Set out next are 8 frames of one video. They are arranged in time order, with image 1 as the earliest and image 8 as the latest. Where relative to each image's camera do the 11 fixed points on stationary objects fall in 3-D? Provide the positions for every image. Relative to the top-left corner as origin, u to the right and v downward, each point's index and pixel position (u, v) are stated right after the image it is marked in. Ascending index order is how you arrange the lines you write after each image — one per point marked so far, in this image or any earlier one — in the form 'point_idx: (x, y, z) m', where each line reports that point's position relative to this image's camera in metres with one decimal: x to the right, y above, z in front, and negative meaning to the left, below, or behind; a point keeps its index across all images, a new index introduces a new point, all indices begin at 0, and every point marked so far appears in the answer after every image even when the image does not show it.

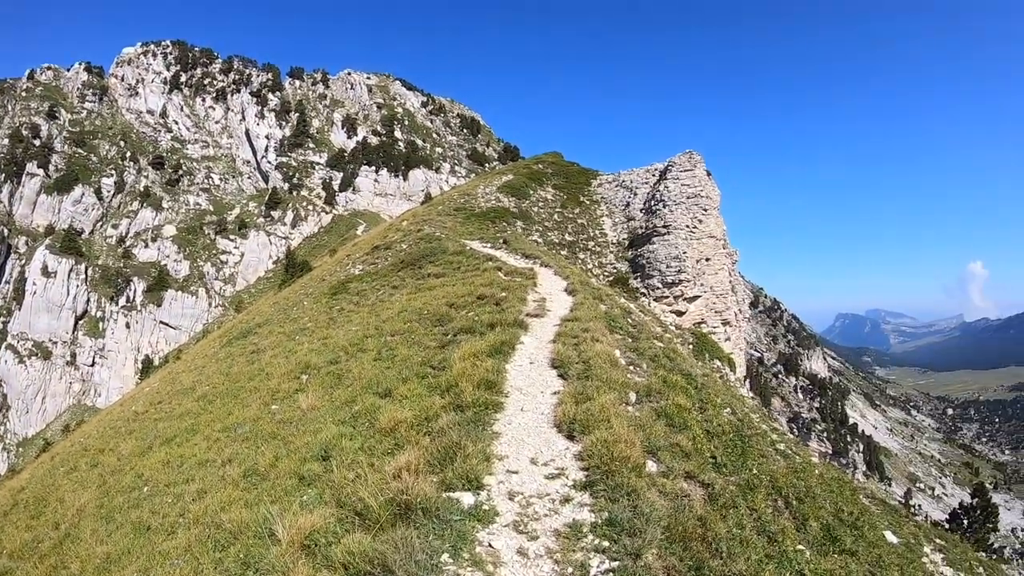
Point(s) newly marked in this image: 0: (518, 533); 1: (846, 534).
0: (+0.1, -2.5, +10.5) m
1: (+5.9, -4.1, +17.6) m
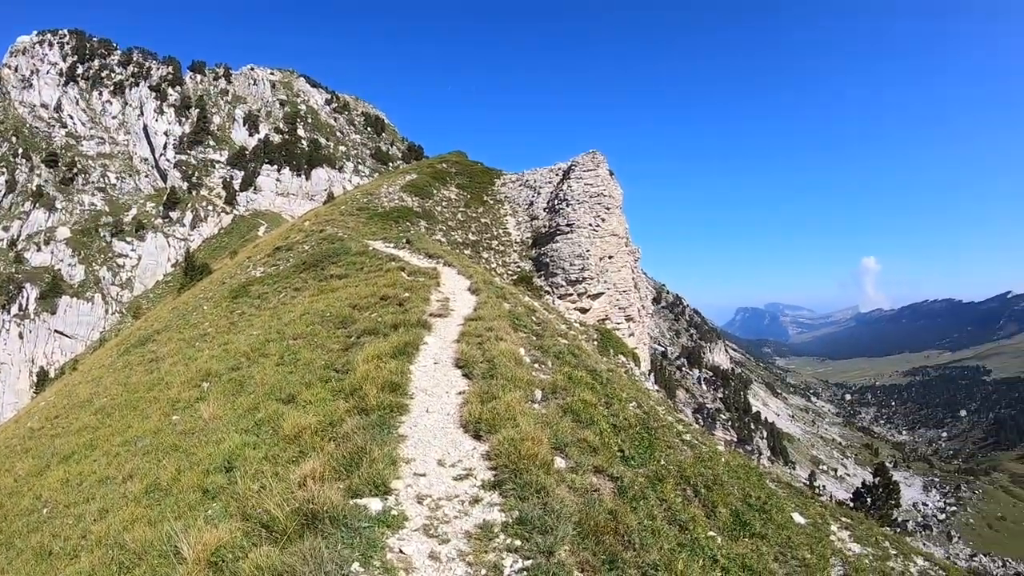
0: (-0.8, -2.5, +10.3) m
1: (+4.3, -4.0, +17.8) m
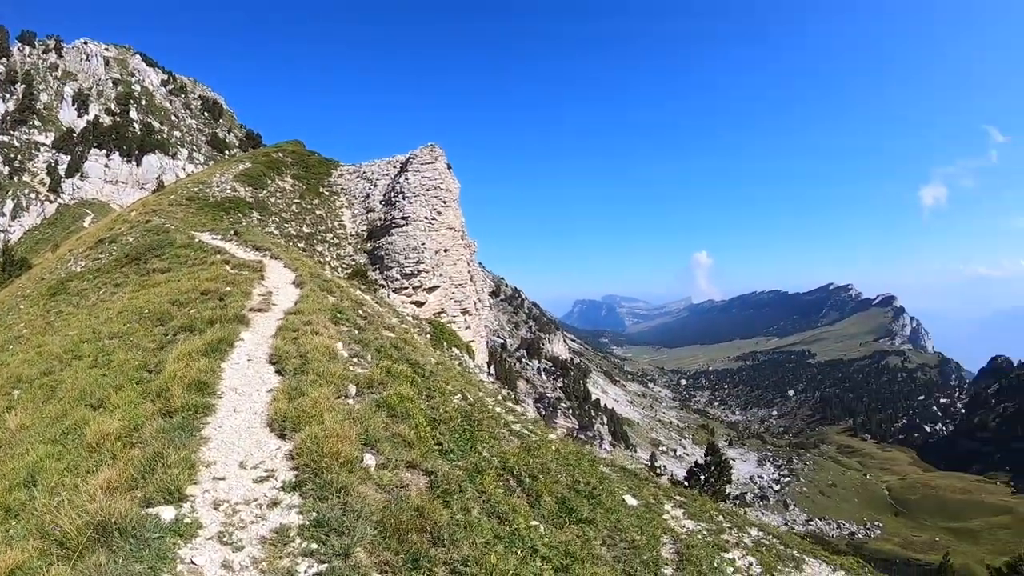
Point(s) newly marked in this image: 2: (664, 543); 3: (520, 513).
0: (-2.7, -2.4, +9.5) m
1: (+1.2, -3.7, +17.7) m
2: (+2.8, -4.5, +18.7) m
3: (+0.1, -3.2, +14.9) m
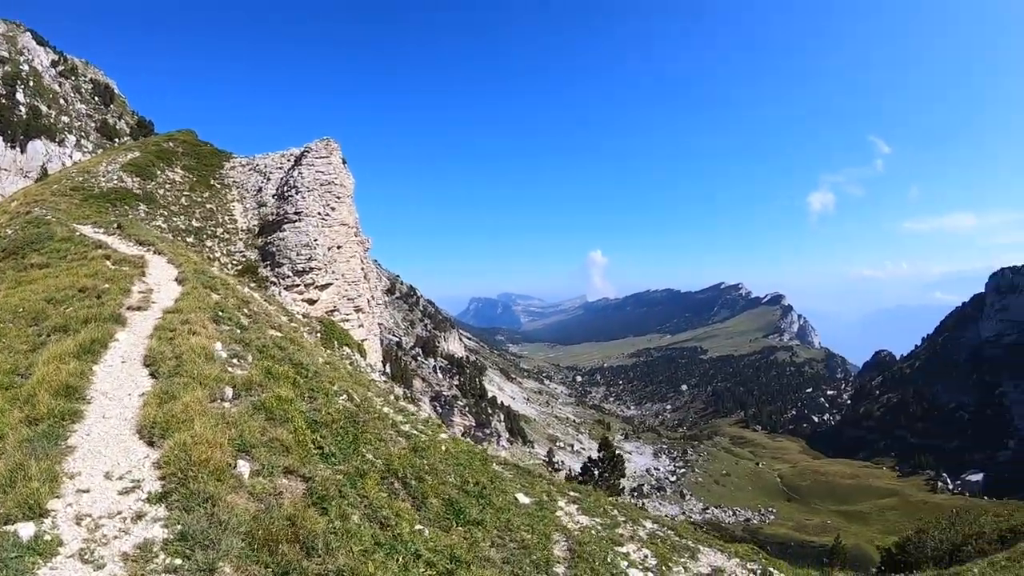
0: (-3.9, -2.4, +8.9) m
1: (-0.8, -3.7, +17.5) m
2: (+0.7, -4.5, +18.6) m
3: (-1.5, -3.3, +14.5) m
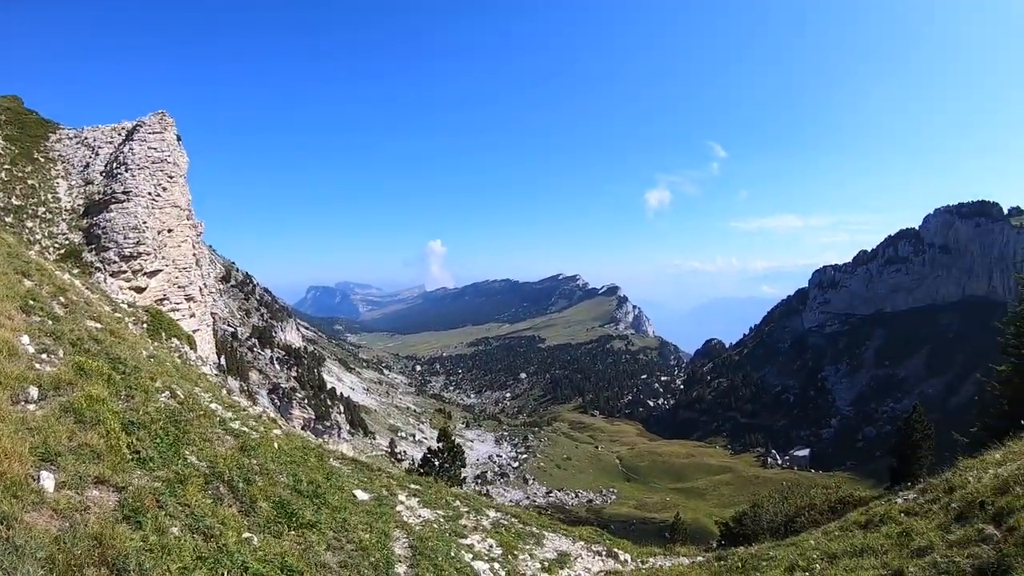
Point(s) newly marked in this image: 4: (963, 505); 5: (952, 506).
0: (-5.2, -2.4, +7.6) m
1: (-3.5, -3.6, +16.6) m
2: (-2.2, -4.4, +18.0) m
3: (-3.8, -3.2, +13.6) m
4: (+7.2, -3.6, +16.2) m
5: (+7.4, -3.8, +17.1) m
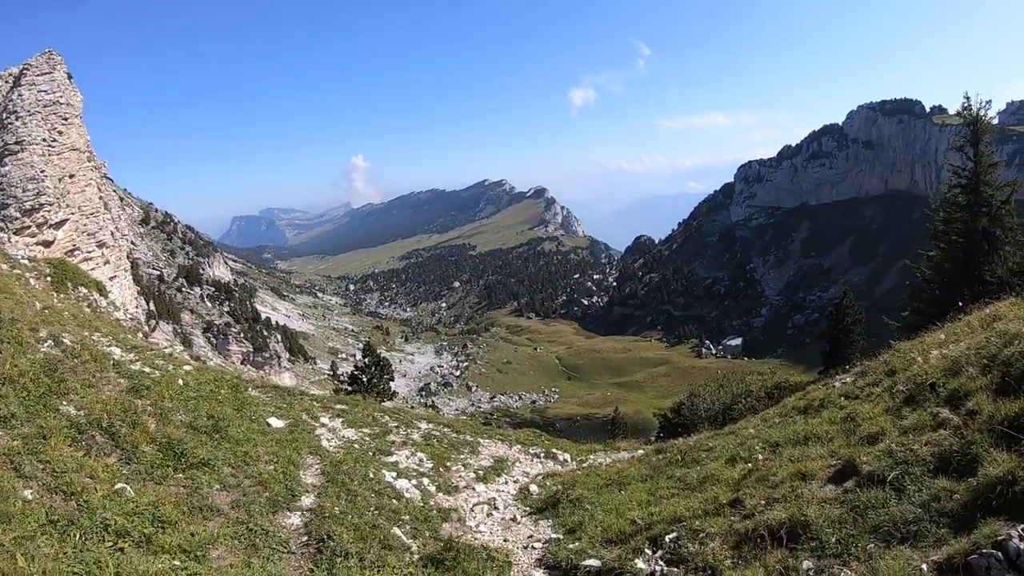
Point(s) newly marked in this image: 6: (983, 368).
0: (-5.8, -2.0, +5.9) m
1: (-4.7, -2.3, +15.1) m
2: (-3.4, -2.9, +16.6) m
3: (-4.8, -2.2, +12.0) m
4: (+6.0, -1.5, +15.3) m
5: (+6.1, -1.6, +16.3) m
6: (+6.4, -1.1, +13.9) m
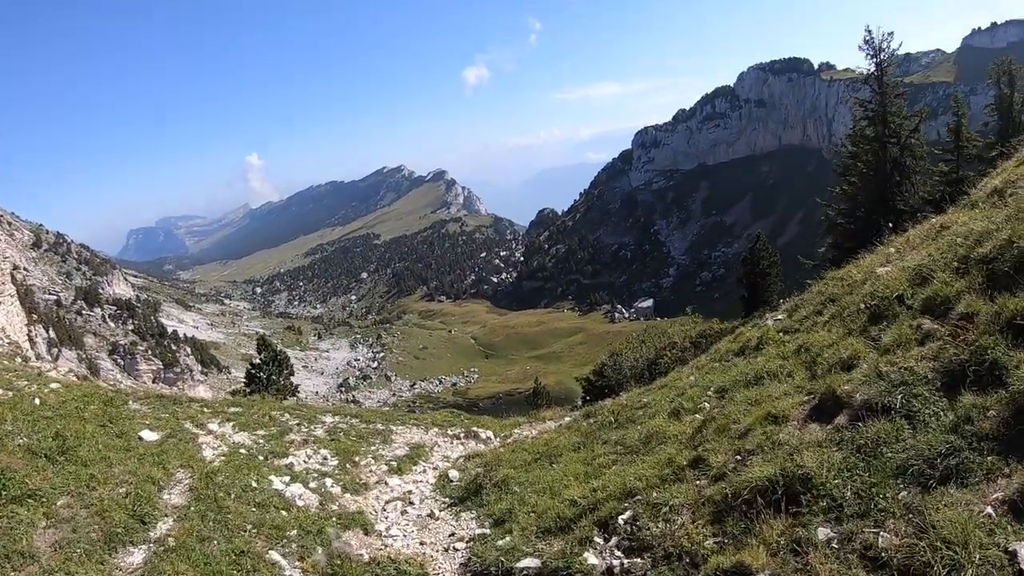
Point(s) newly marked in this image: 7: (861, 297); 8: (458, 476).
0: (-6.1, -2.1, +2.8) m
1: (-5.8, -2.2, +12.1) m
2: (-4.6, -2.6, +13.7) m
3: (-5.6, -2.1, +9.0) m
4: (+4.6, -0.3, +13.2) m
5: (+4.7, -0.3, +14.2) m
6: (+5.2, +0.2, +11.8) m
7: (+5.3, -0.1, +15.8) m
8: (-1.0, -3.4, +18.3) m
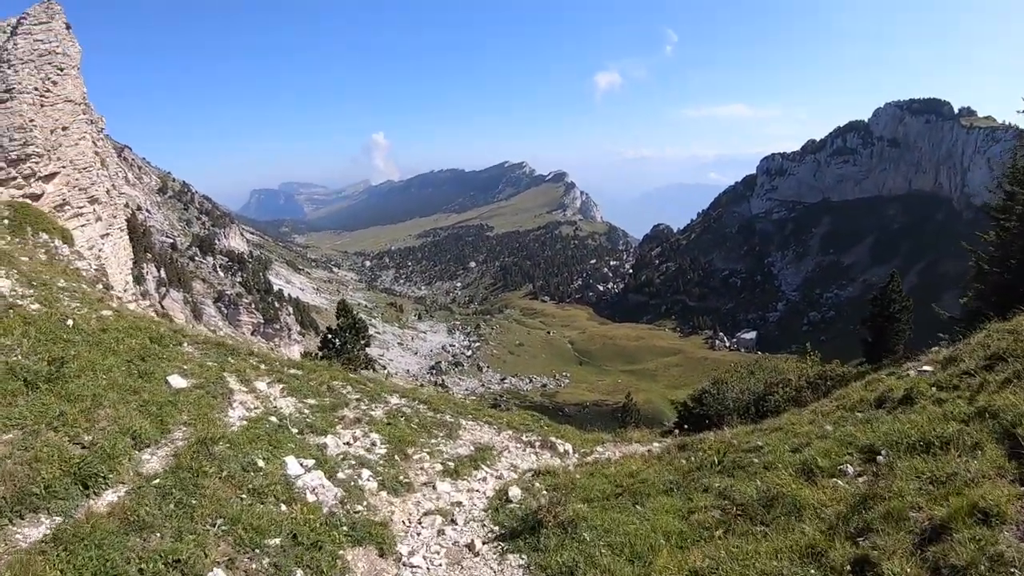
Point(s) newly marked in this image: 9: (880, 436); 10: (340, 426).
0: (-6.4, -0.9, +0.3) m
1: (-5.1, -1.1, +9.5) m
2: (-3.8, -1.7, +11.0) m
3: (-5.2, -1.0, +6.4) m
4: (+5.6, -0.8, +9.6) m
5: (+5.7, -0.9, +10.5) m
6: (+6.0, -0.4, +8.1) m
7: (+6.5, -0.8, +12.0) m
8: (+0.1, -3.1, +15.2) m
9: (+4.3, -1.7, +12.0) m
10: (-3.1, -2.5, +18.3) m
